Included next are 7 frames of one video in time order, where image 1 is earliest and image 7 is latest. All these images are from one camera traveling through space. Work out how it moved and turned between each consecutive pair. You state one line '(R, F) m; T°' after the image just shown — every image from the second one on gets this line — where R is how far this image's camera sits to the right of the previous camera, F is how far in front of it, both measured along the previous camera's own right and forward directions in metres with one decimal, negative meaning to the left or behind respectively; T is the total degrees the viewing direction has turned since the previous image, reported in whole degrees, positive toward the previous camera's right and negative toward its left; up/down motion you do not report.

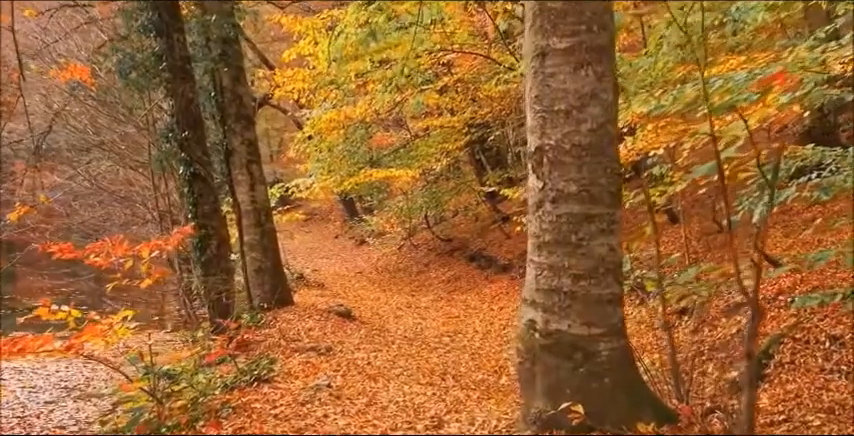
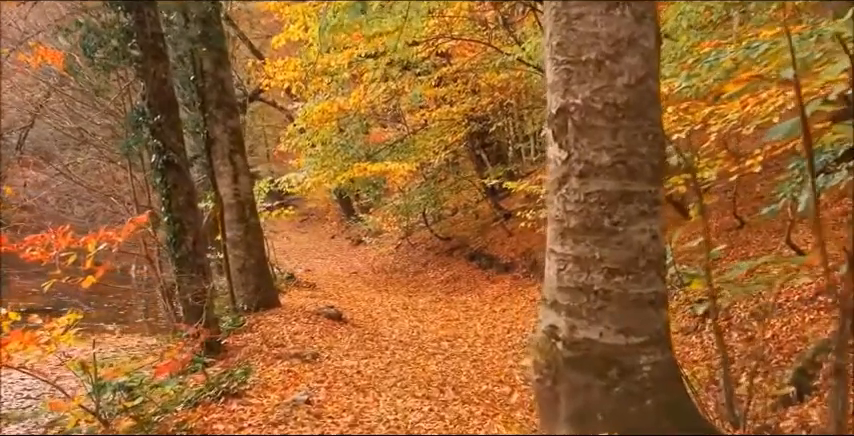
(0.0, +0.9) m; 0°
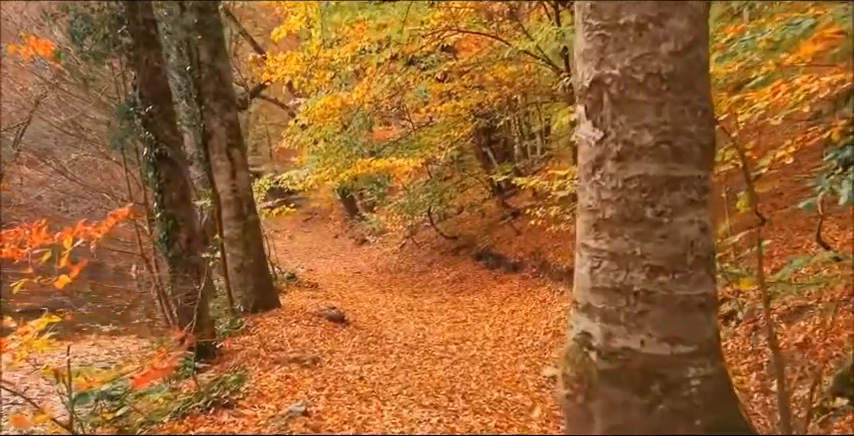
(0.0, +0.5) m; 0°
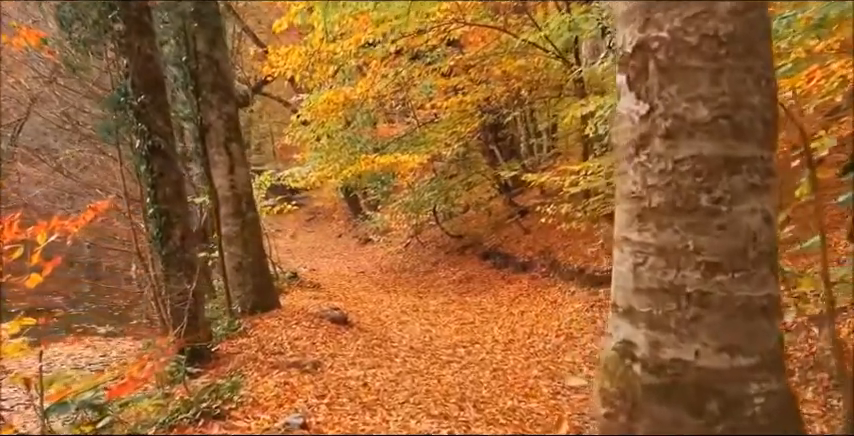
(0.0, +0.5) m; 0°
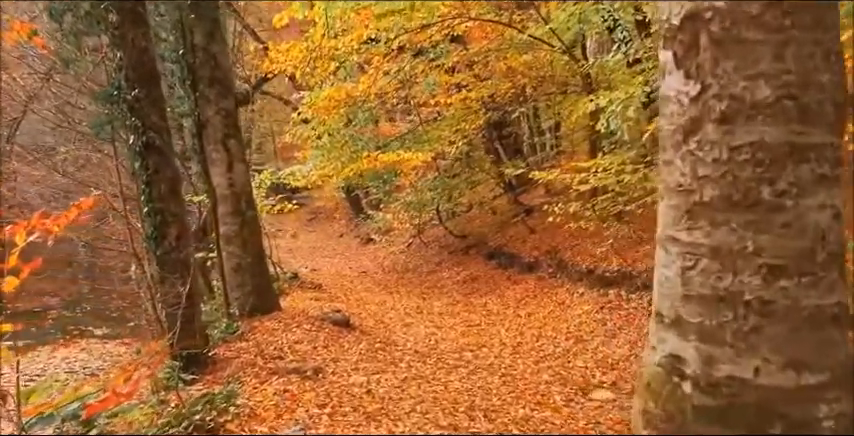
(-0.1, +0.3) m; 0°
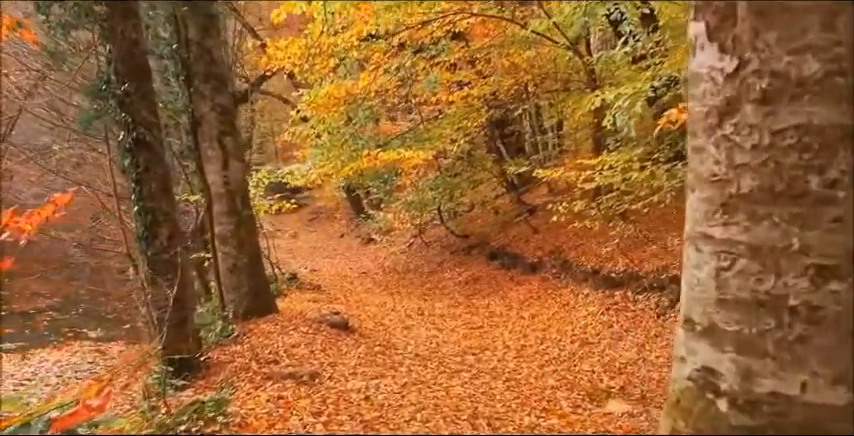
(0.0, +0.3) m; 0°
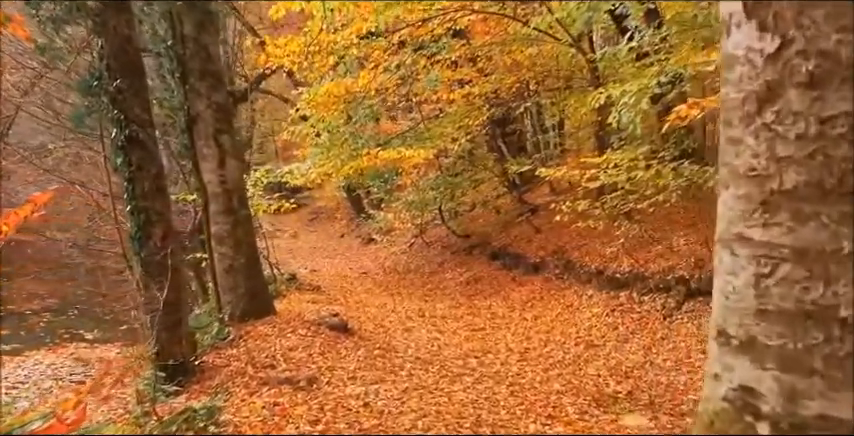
(0.0, +0.2) m; 0°
